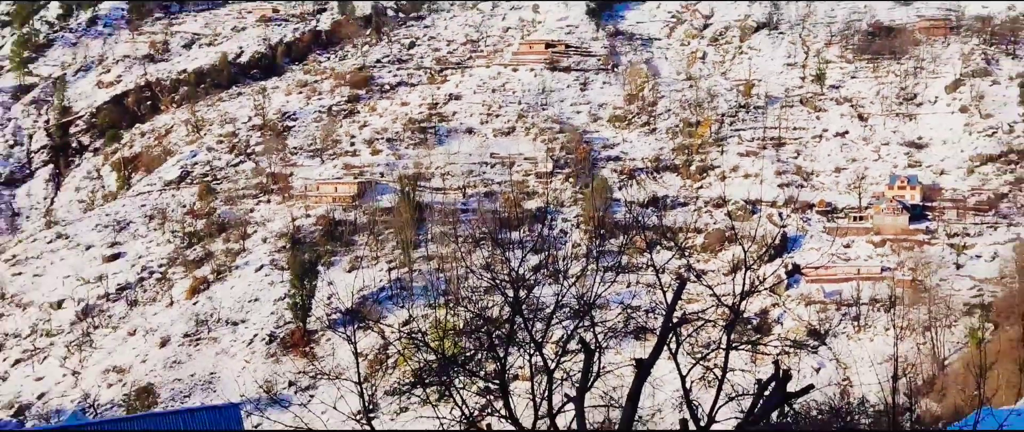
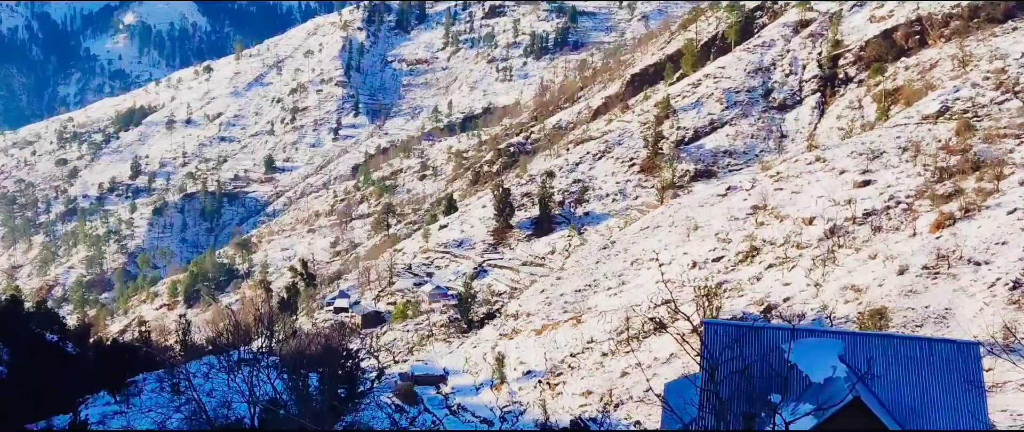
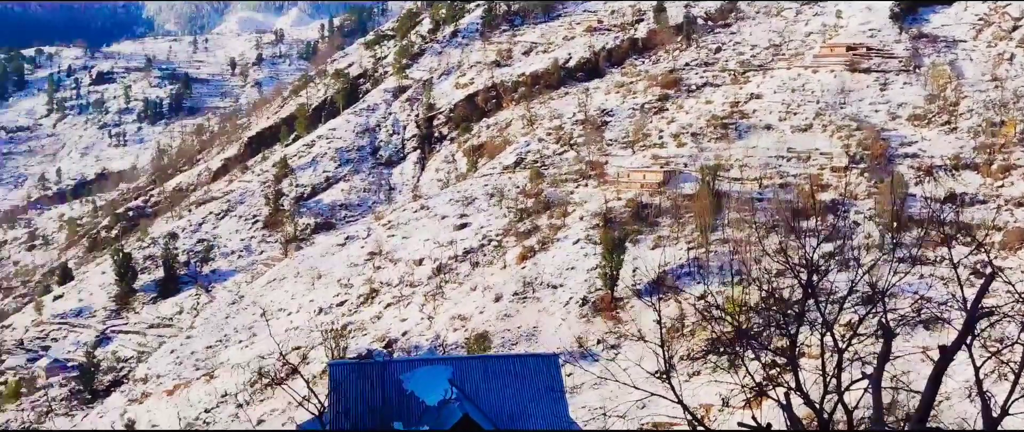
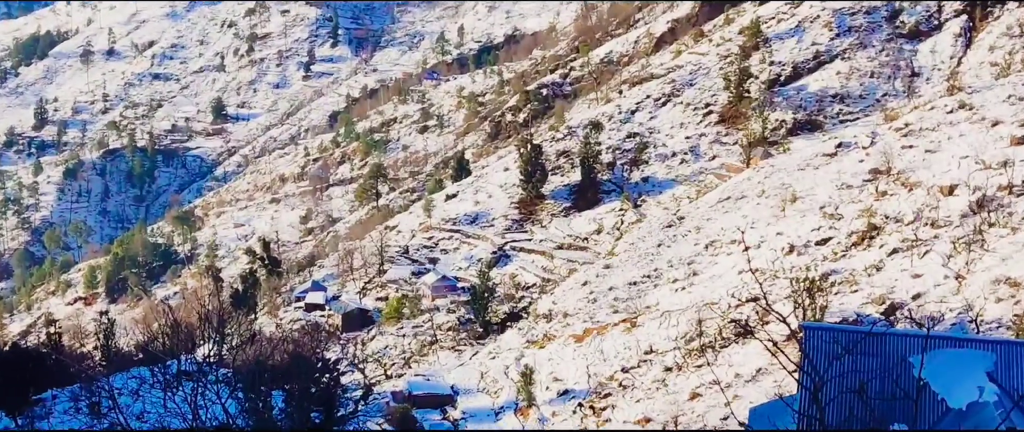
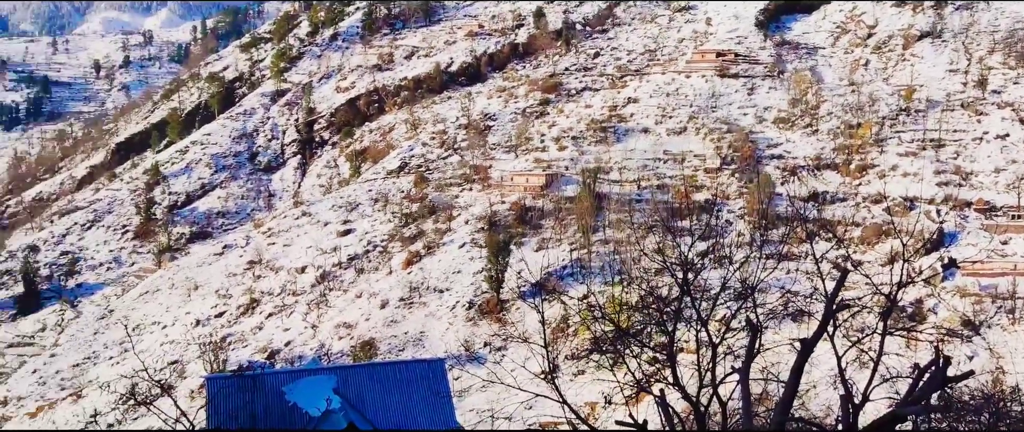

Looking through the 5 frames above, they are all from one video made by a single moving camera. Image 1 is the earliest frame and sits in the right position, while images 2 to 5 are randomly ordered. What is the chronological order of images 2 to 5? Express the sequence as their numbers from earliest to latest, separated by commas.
5, 3, 2, 4
